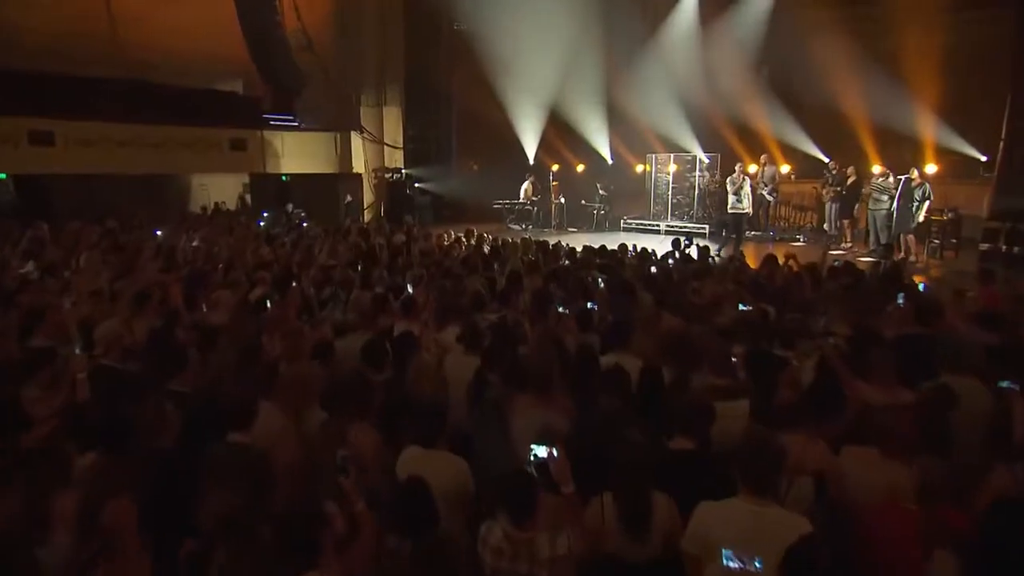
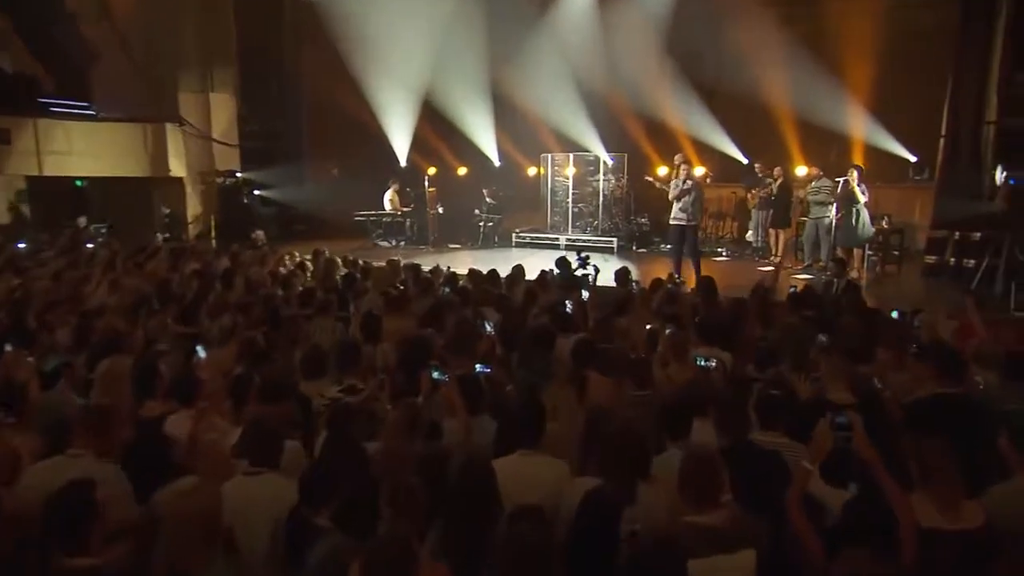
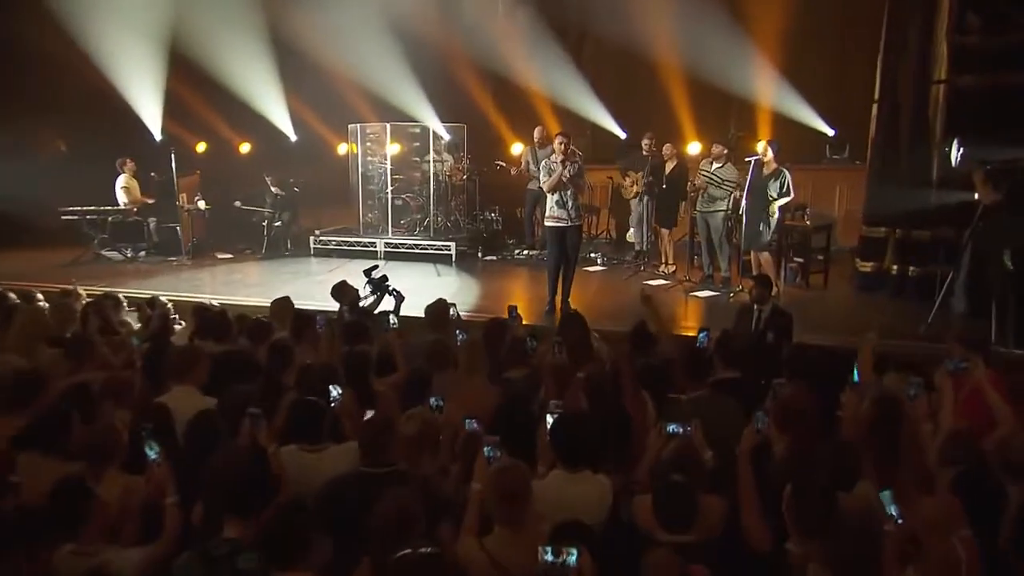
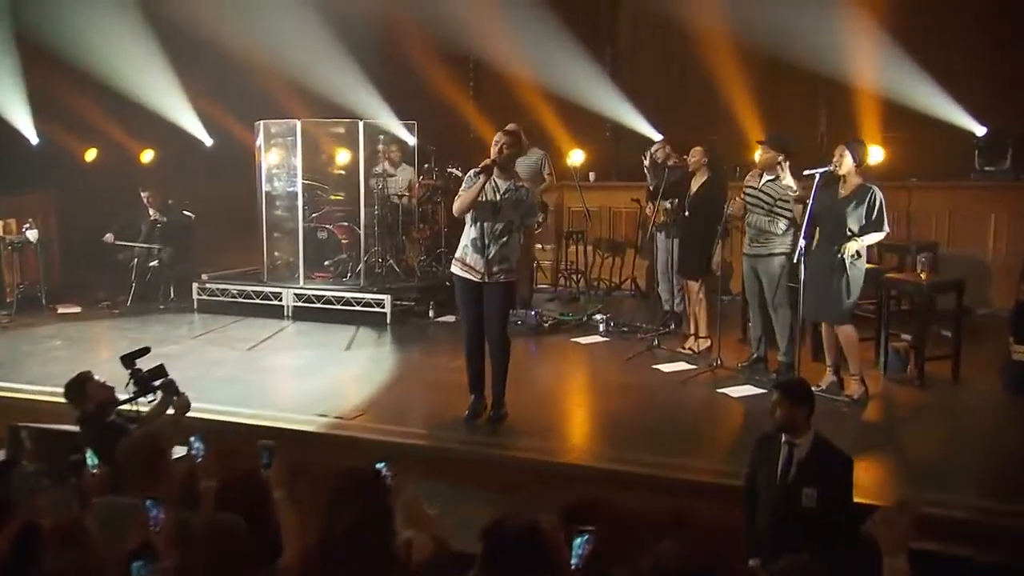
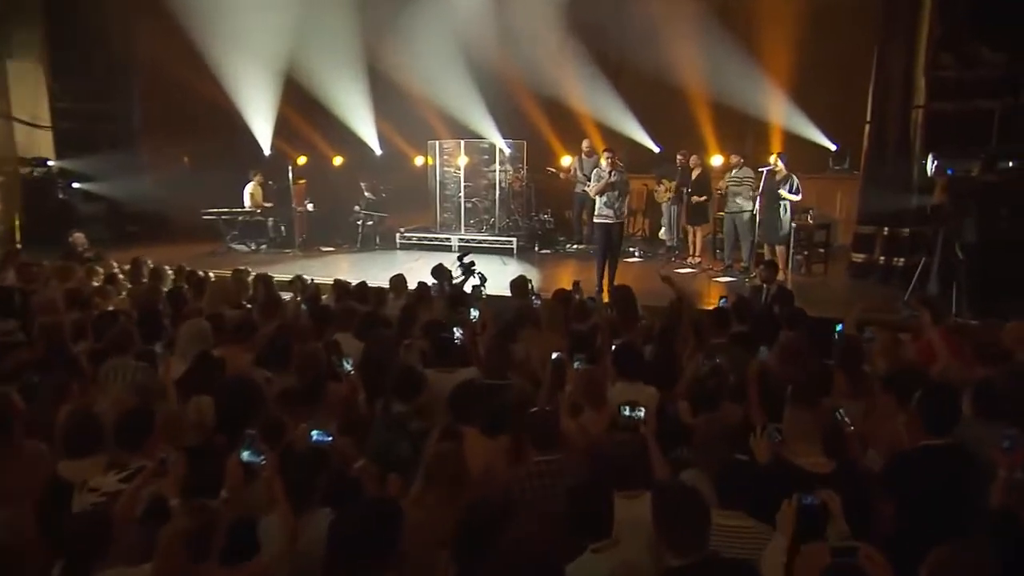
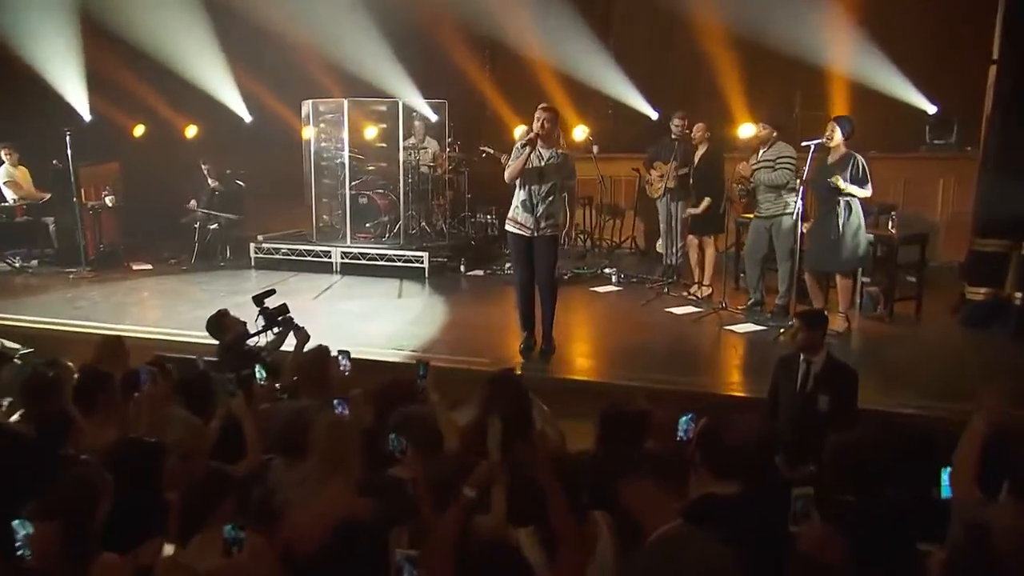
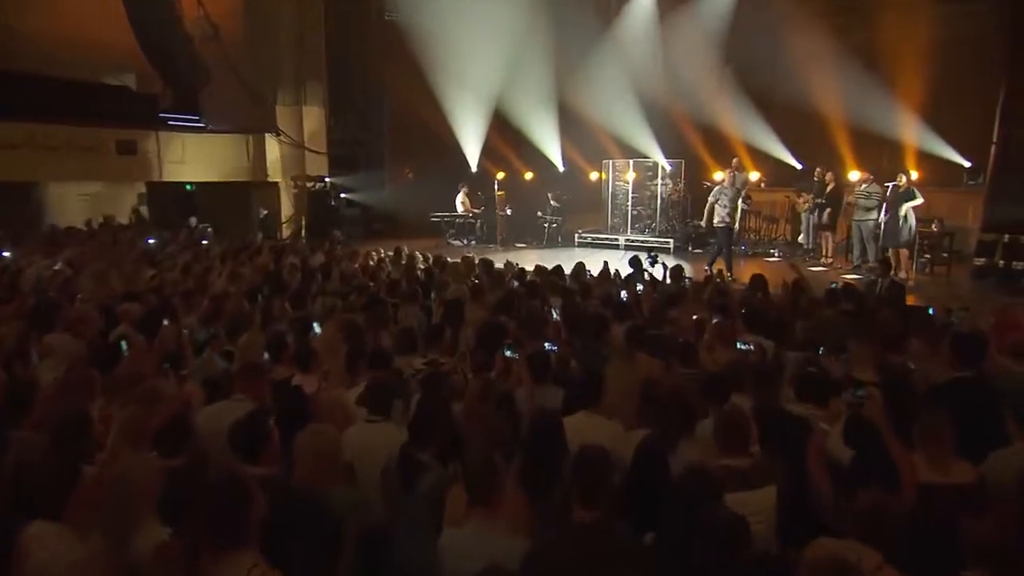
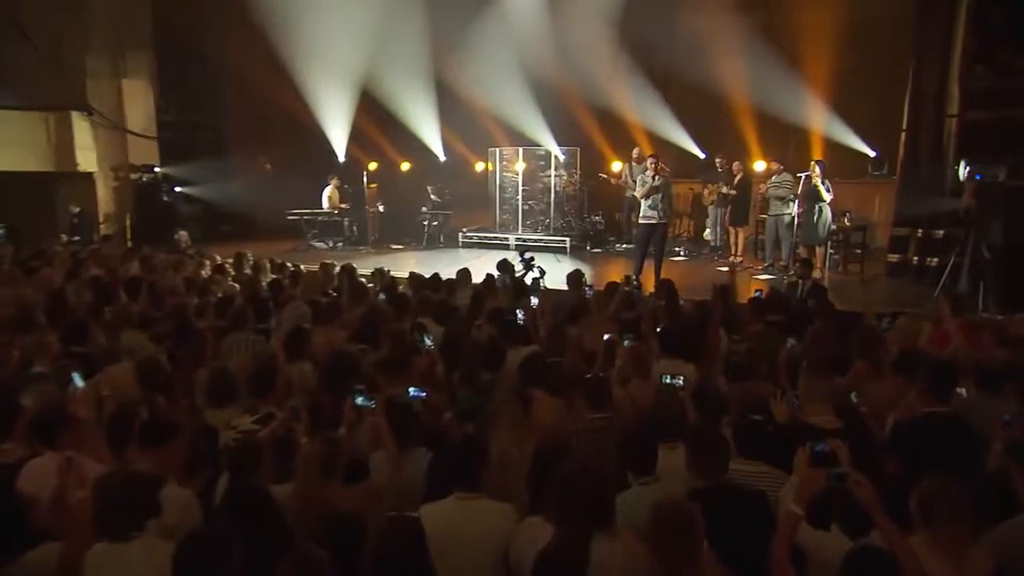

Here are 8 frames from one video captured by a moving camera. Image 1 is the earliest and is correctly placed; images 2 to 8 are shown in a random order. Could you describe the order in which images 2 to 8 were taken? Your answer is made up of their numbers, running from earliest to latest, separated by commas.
7, 2, 8, 5, 3, 6, 4
